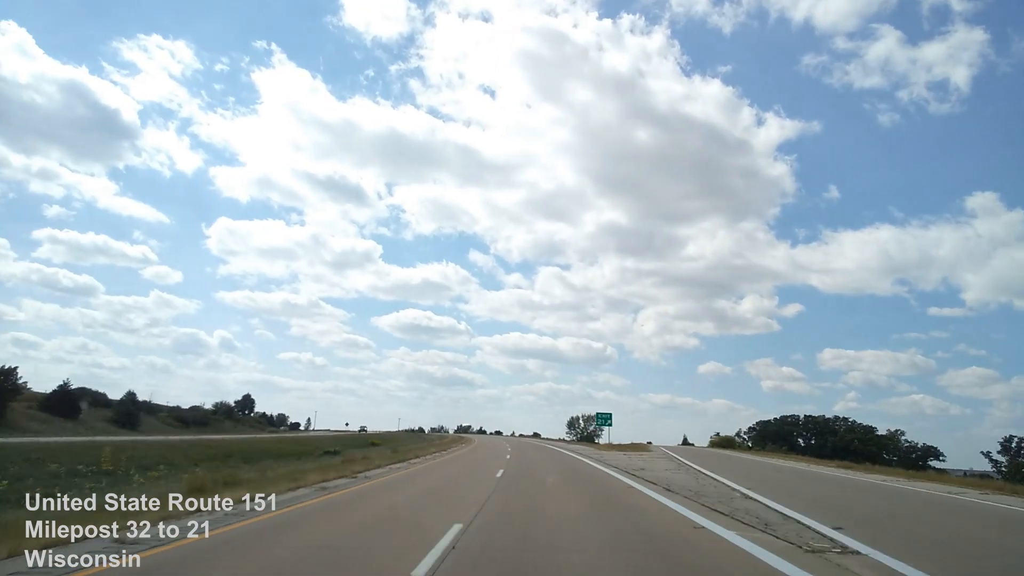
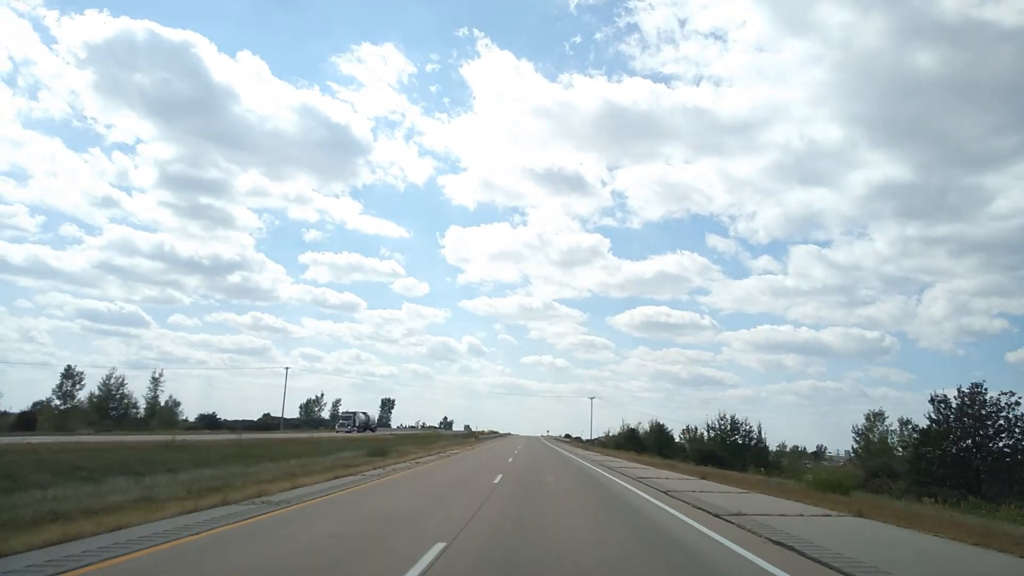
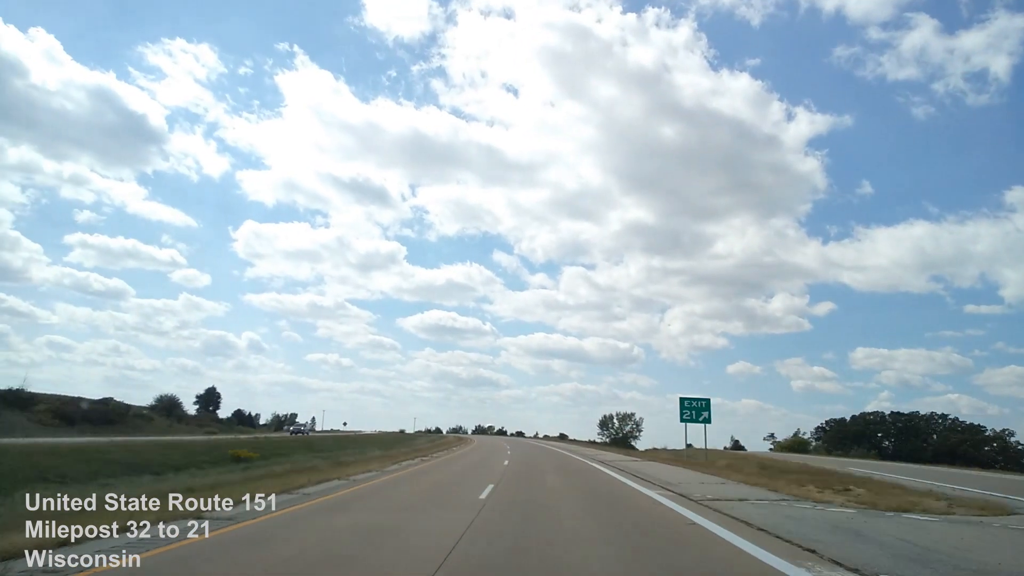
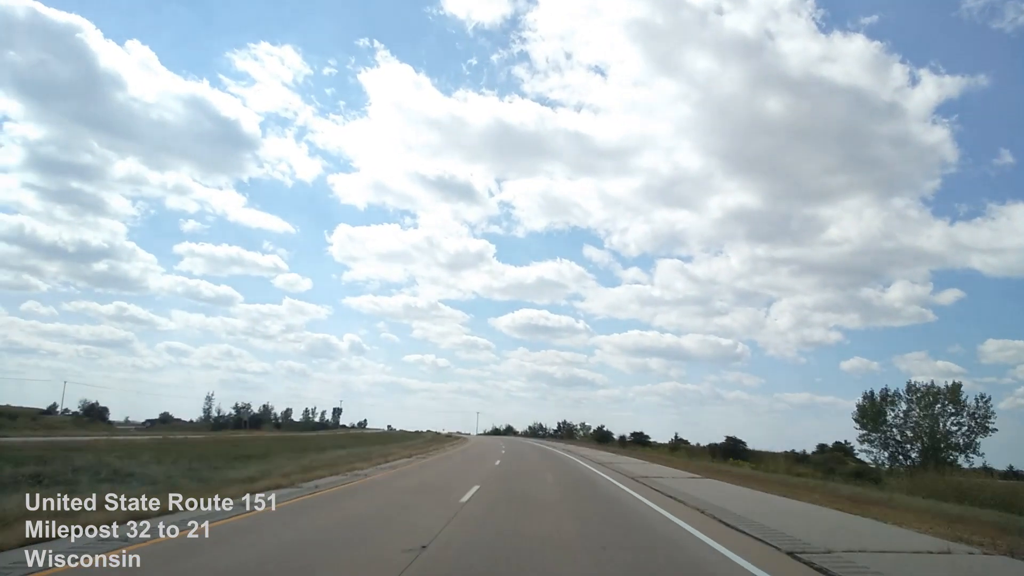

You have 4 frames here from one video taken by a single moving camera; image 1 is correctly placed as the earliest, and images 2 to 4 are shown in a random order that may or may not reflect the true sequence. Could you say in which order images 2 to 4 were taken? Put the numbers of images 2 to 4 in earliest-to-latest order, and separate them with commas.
3, 4, 2
